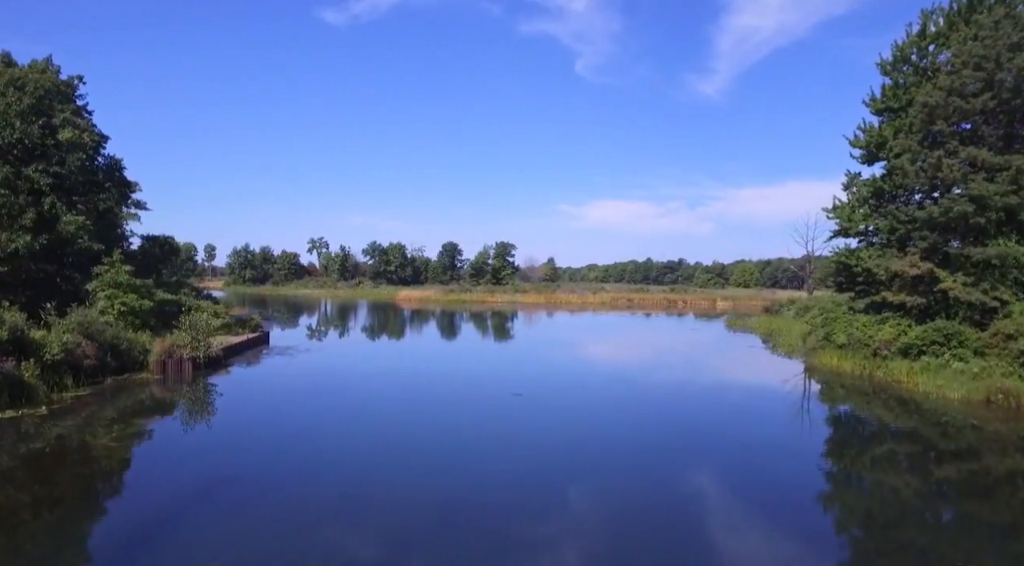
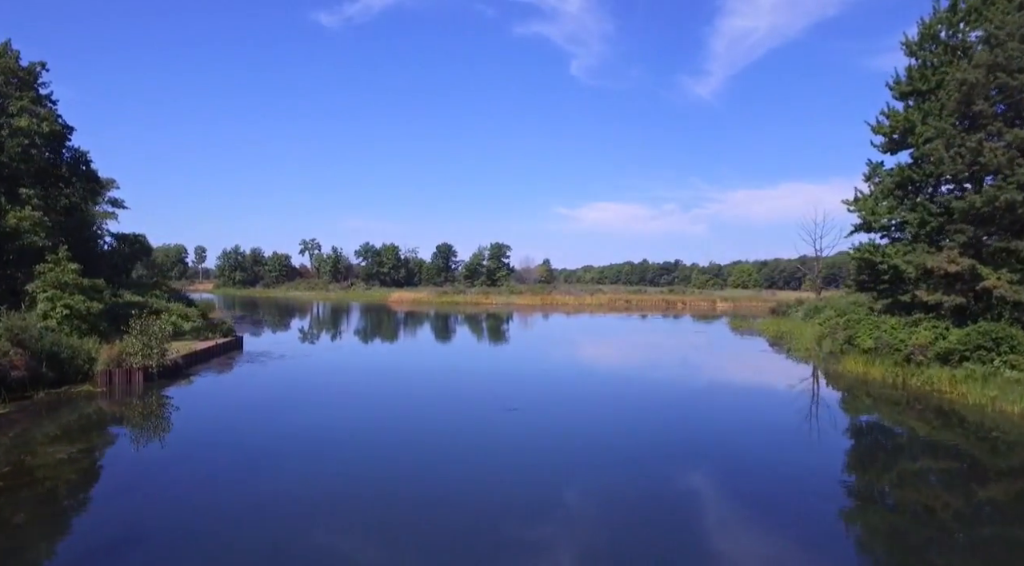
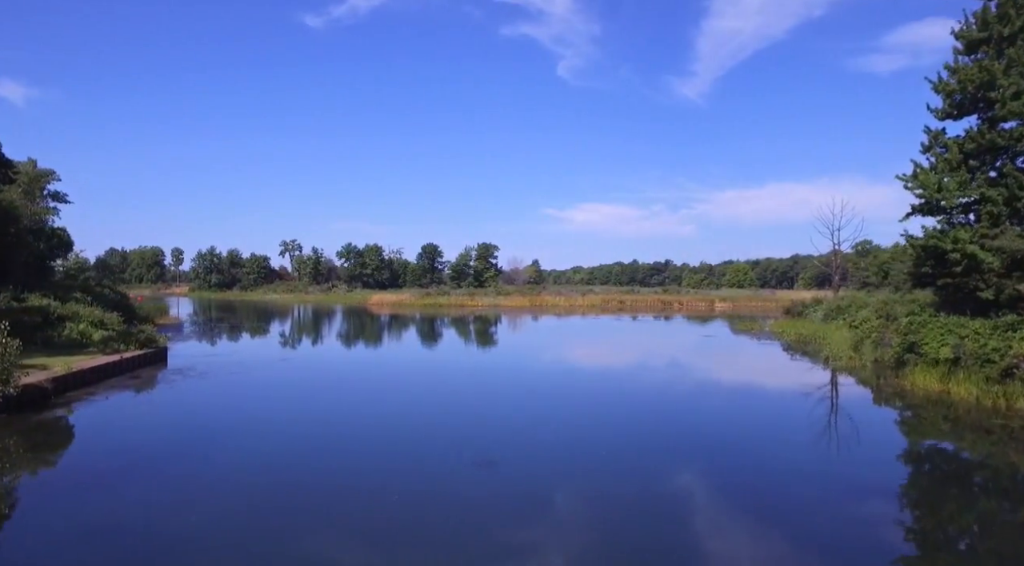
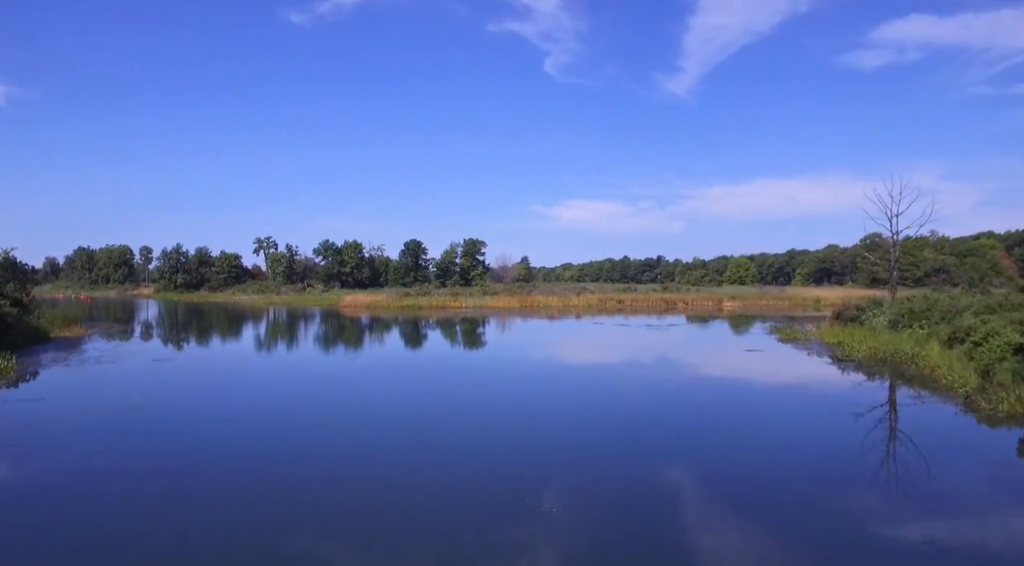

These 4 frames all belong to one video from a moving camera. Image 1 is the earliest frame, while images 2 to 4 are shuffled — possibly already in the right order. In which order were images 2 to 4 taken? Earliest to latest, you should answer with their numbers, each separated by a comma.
2, 3, 4
